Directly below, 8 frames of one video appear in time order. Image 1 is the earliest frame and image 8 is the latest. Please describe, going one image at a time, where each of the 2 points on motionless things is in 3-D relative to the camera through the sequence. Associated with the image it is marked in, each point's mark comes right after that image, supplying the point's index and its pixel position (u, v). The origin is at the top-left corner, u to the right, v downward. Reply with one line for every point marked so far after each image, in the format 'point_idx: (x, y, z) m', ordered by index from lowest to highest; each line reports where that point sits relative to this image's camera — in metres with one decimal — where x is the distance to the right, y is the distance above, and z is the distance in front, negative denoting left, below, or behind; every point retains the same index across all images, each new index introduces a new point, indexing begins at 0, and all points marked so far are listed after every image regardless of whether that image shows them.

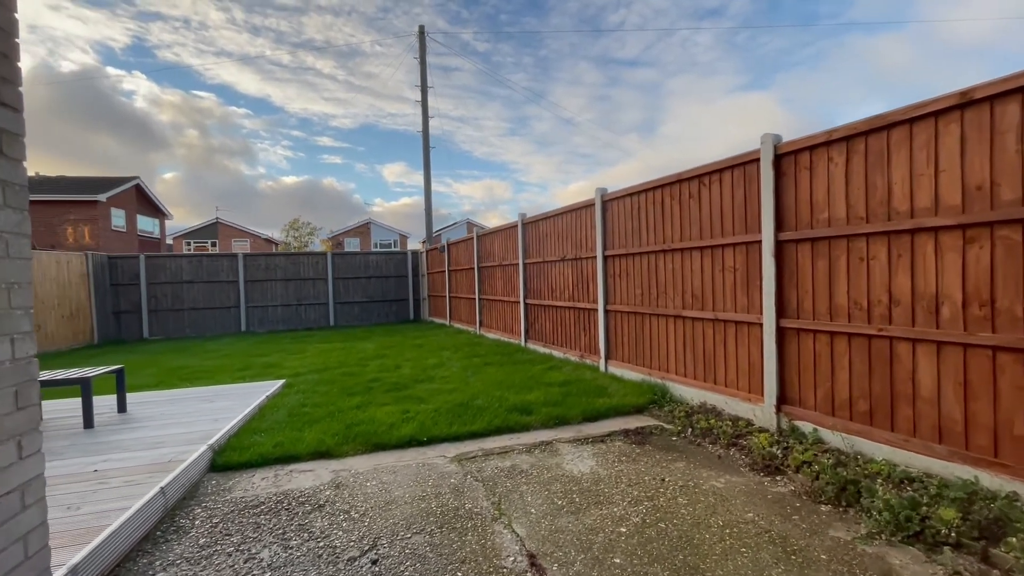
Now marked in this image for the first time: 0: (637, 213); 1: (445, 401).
0: (+1.3, +0.8, +5.2) m
1: (-0.7, -1.1, +4.8) m
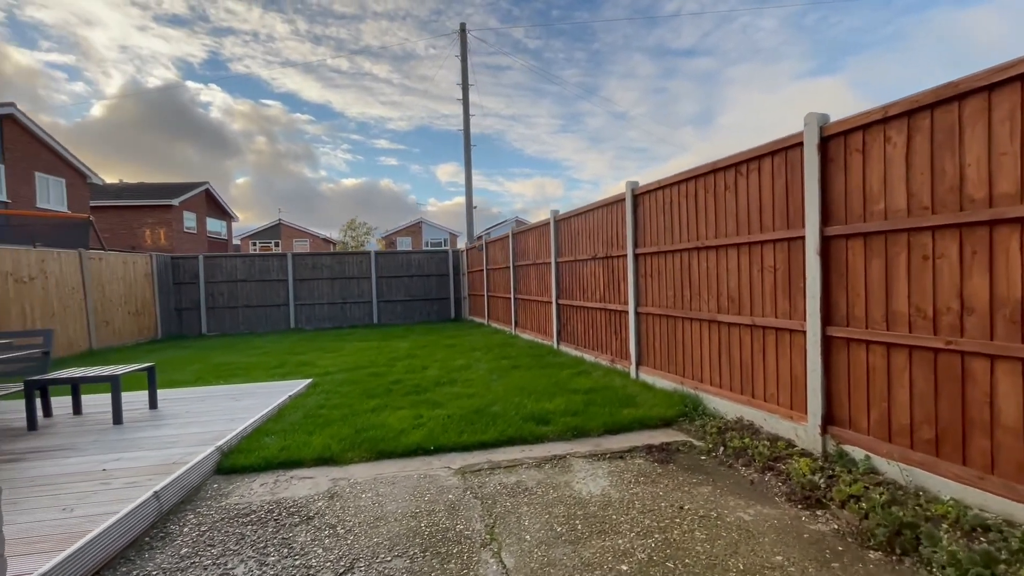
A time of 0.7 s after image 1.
0: (+1.5, +0.8, +4.8) m
1: (-0.5, -1.2, +4.6) m
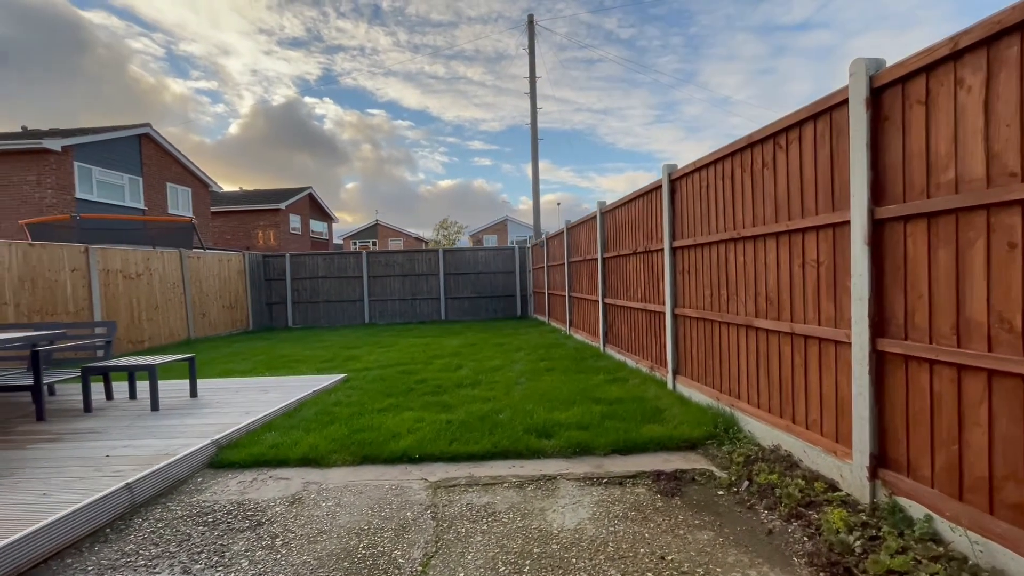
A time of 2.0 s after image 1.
0: (+1.6, +0.8, +4.1) m
1: (-0.4, -1.1, +4.3) m
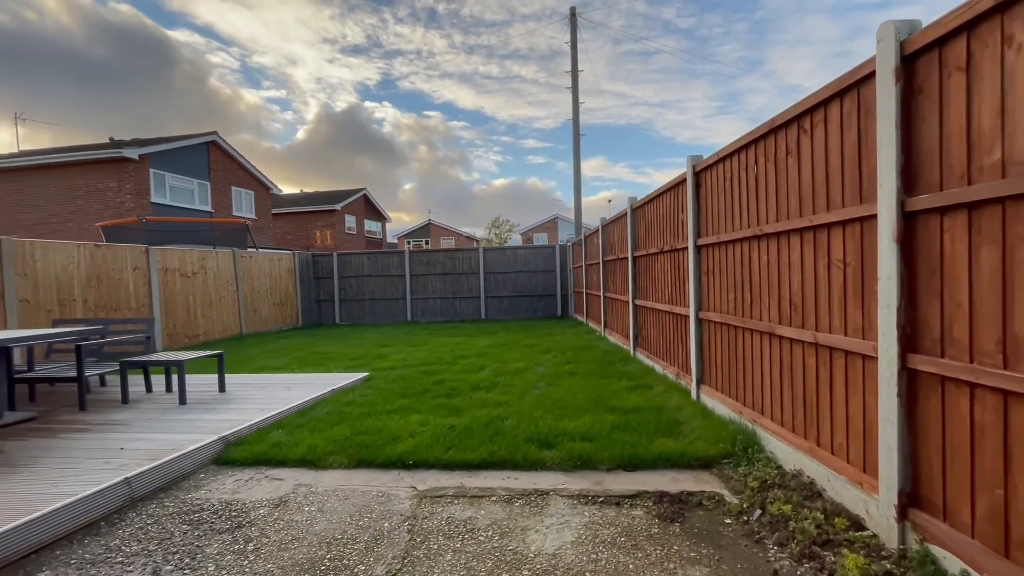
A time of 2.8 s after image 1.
0: (+1.7, +0.8, +3.7) m
1: (-0.3, -1.1, +4.2) m
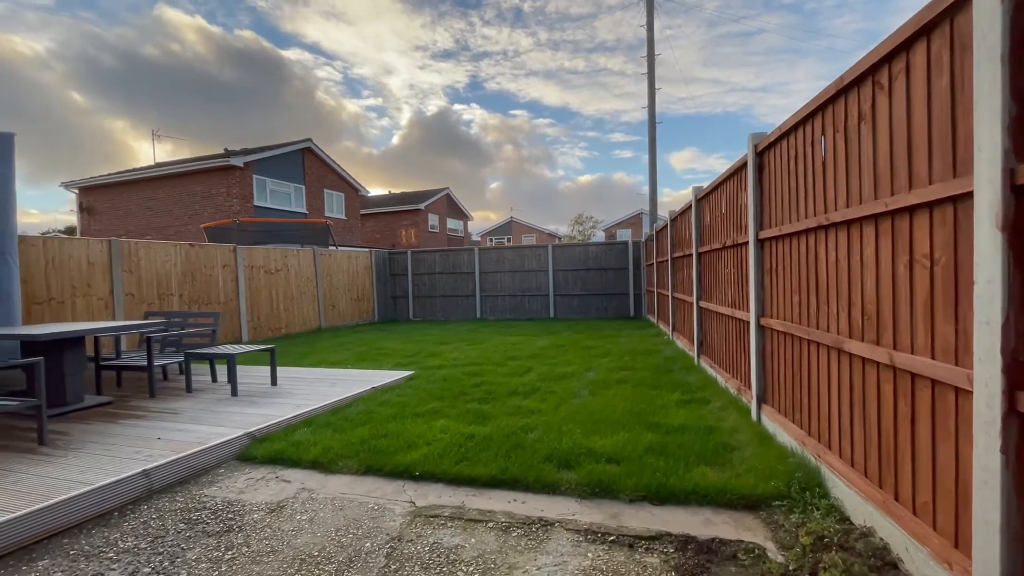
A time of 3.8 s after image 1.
0: (+1.8, +0.8, +3.1) m
1: (-0.1, -1.1, +3.9) m
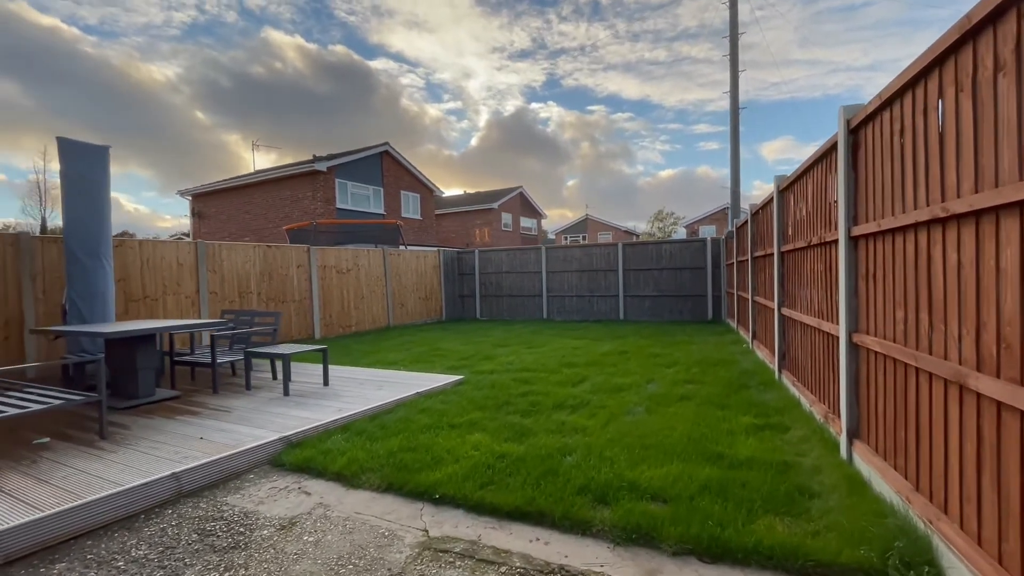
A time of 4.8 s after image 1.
0: (+1.9, +0.7, +2.4) m
1: (+0.2, -1.2, +3.5) m
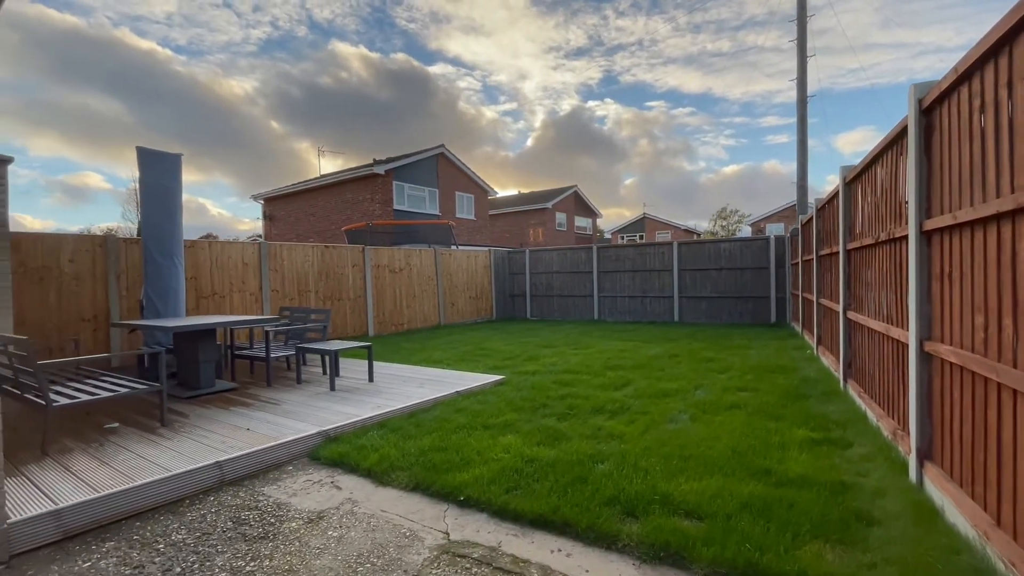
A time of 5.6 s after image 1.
0: (+2.0, +0.7, +2.1) m
1: (+0.4, -1.2, +3.4) m
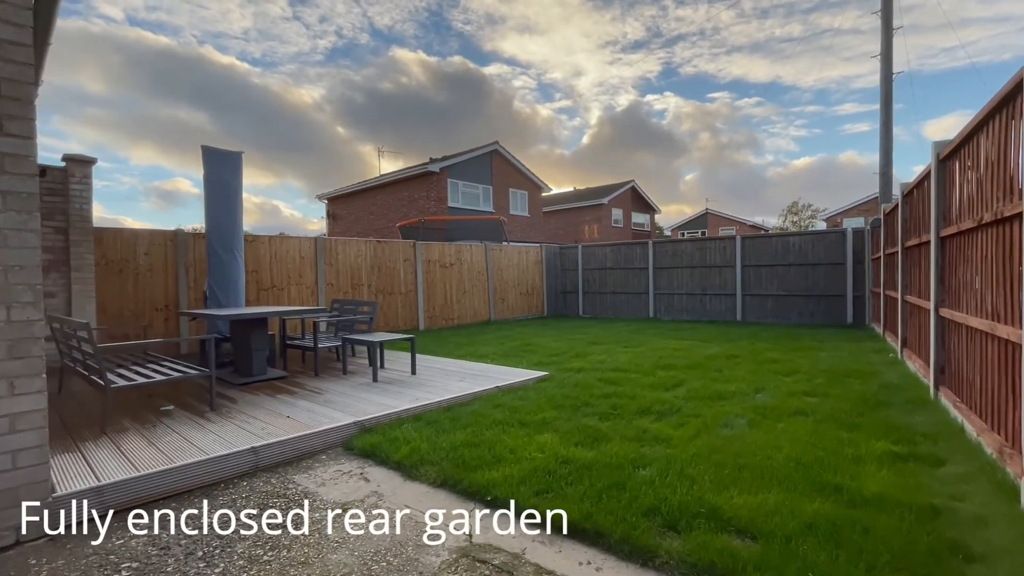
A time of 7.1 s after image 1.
0: (+2.1, +0.8, +1.7) m
1: (+0.6, -1.1, +3.2) m
